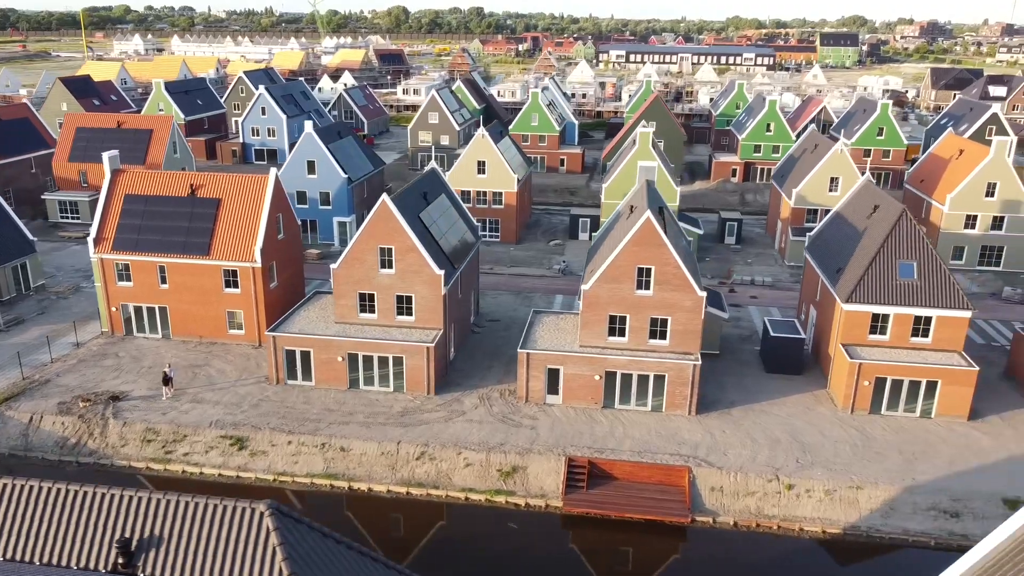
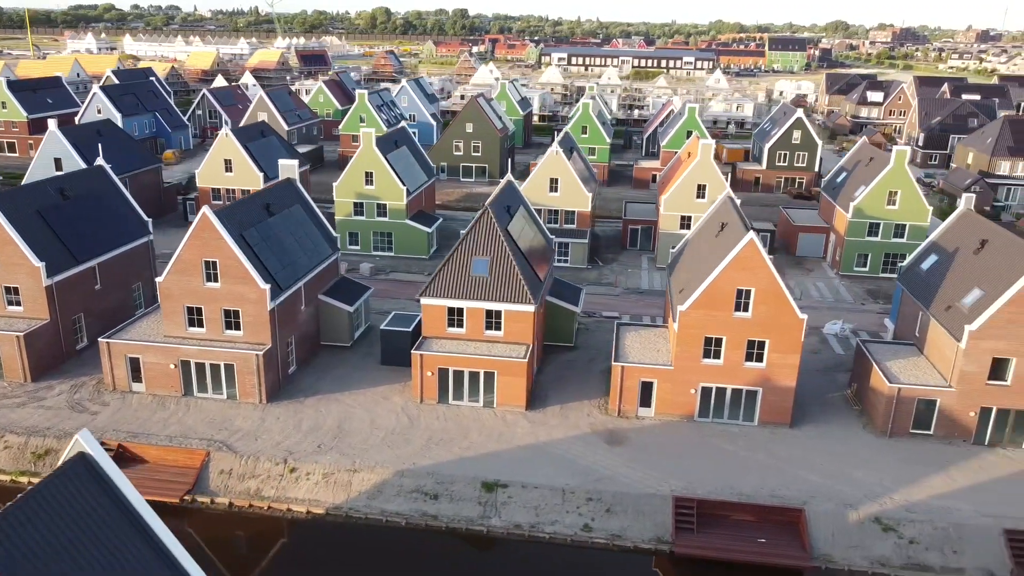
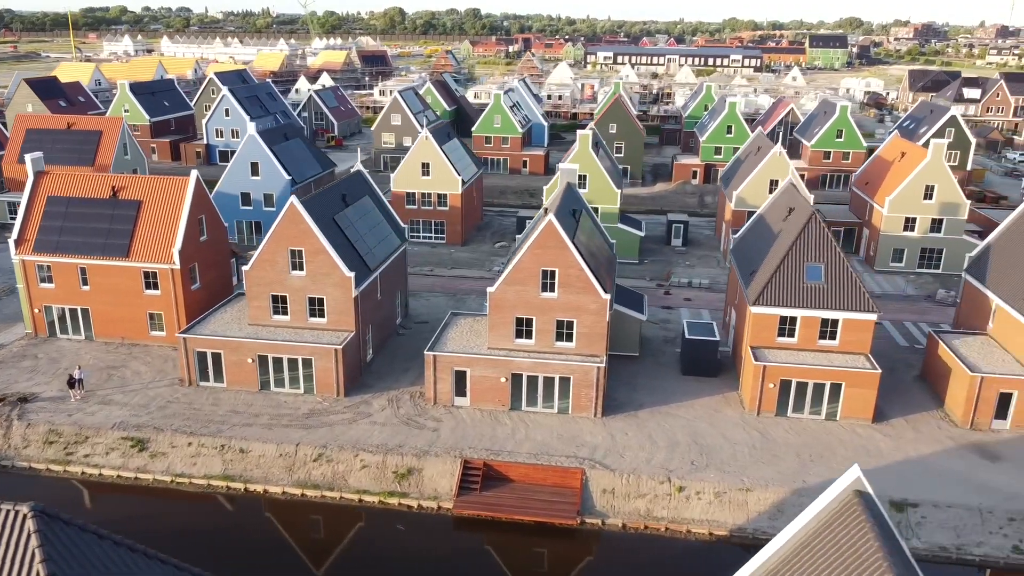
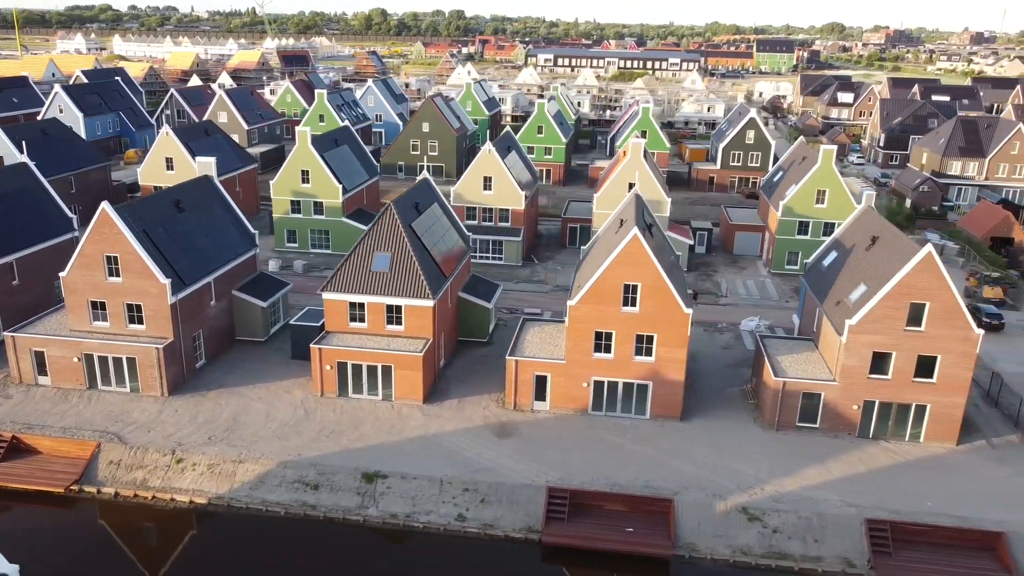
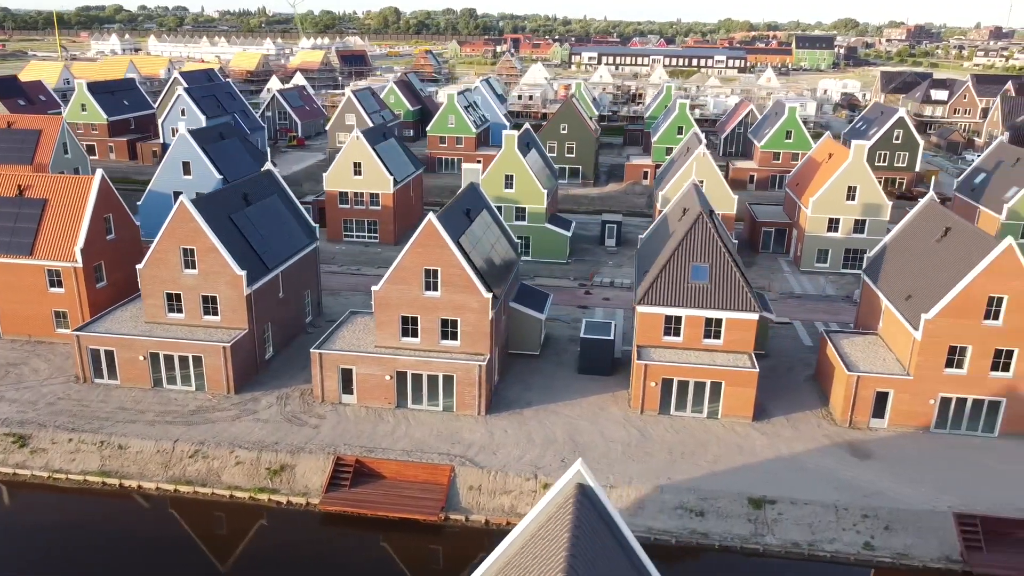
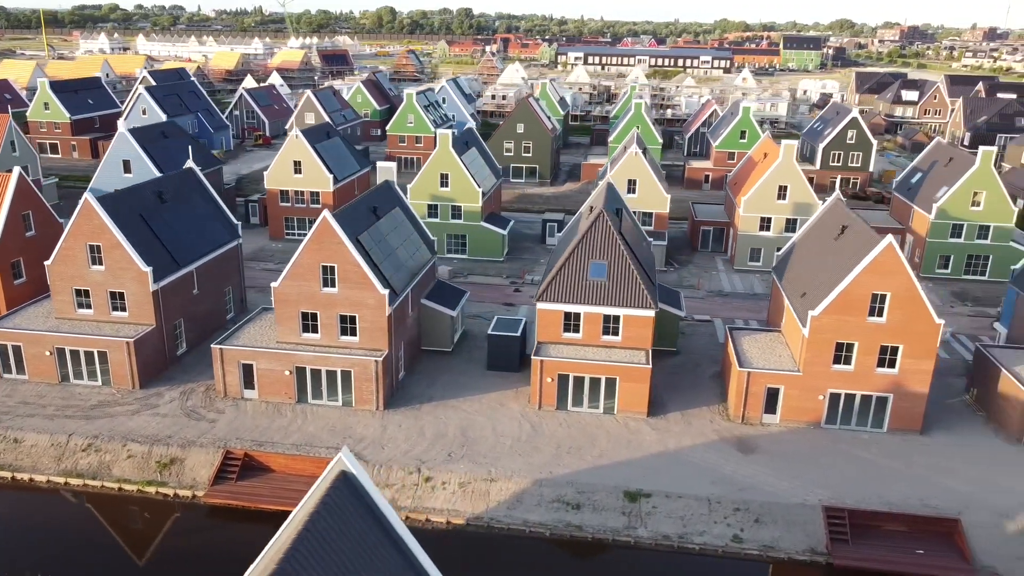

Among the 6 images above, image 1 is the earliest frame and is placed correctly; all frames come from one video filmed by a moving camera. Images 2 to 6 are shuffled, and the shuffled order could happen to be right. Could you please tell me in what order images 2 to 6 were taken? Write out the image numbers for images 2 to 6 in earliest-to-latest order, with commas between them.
3, 5, 6, 2, 4
